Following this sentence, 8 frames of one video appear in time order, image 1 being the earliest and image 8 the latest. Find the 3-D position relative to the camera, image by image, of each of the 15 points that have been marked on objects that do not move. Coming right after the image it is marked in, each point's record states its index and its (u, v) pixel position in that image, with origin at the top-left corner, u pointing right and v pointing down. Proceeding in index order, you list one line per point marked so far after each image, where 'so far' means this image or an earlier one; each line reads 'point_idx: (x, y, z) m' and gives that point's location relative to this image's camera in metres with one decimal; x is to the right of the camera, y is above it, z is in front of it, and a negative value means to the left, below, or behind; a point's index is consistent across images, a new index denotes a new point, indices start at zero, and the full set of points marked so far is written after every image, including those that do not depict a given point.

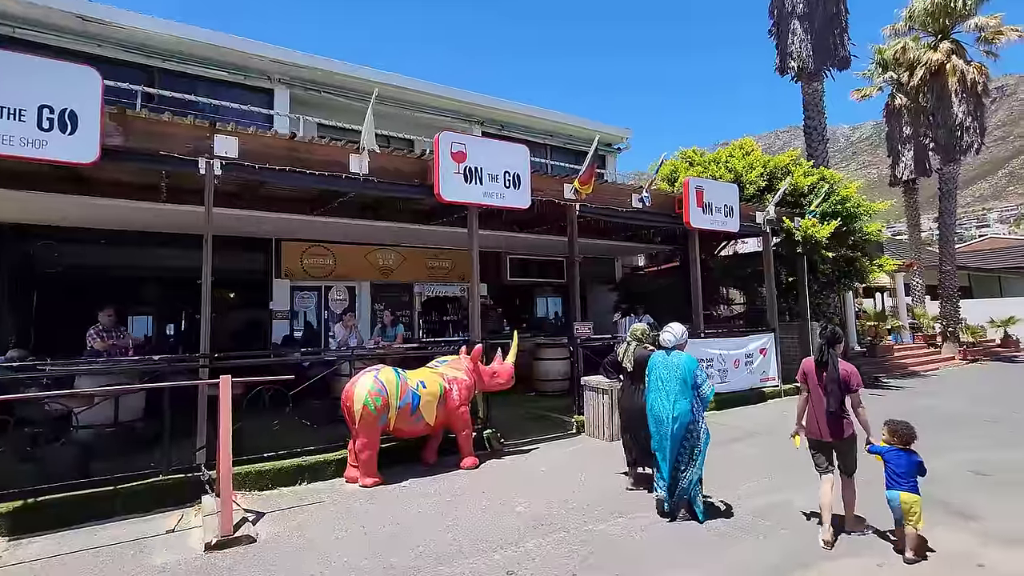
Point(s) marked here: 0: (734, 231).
0: (+4.6, +1.2, +10.8) m
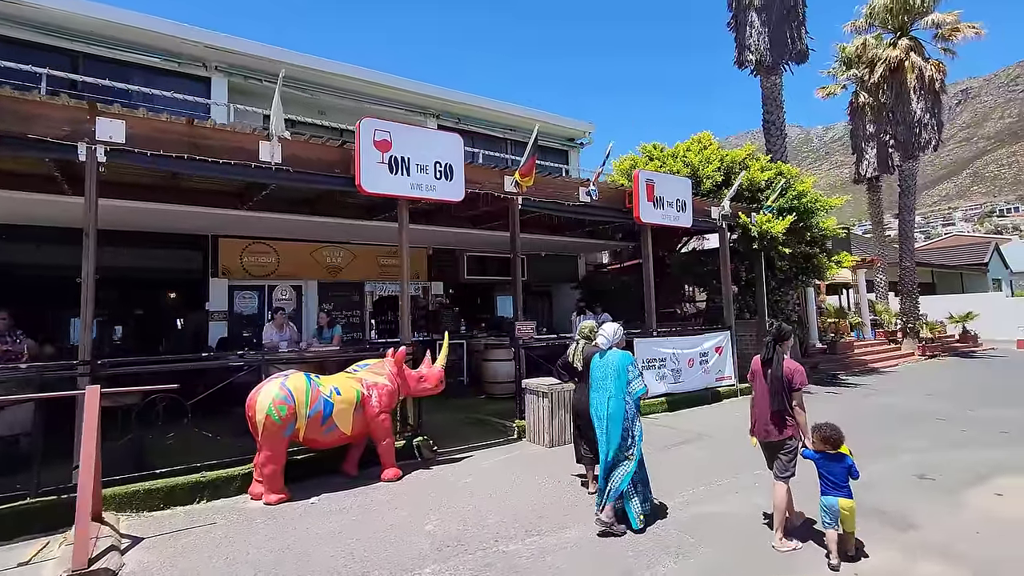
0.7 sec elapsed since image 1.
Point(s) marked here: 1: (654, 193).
0: (+3.5, +1.3, +10.5) m
1: (+2.7, +1.8, +10.0) m
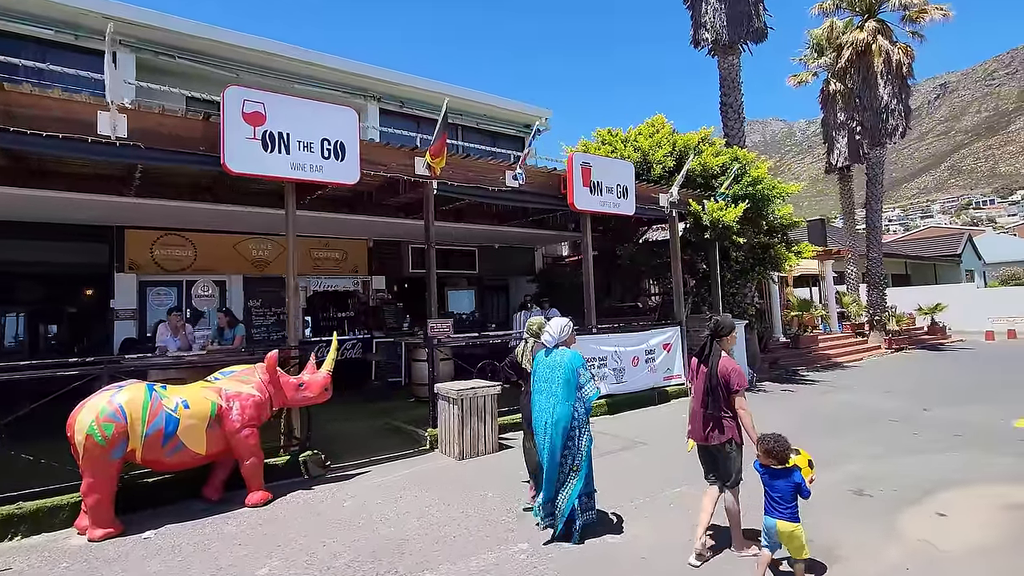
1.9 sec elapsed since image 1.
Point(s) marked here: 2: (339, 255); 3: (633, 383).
0: (+2.2, +1.4, +9.7) m
1: (+1.4, +2.0, +9.2) m
2: (-4.5, +0.9, +13.4) m
3: (+2.3, -1.8, +10.0) m
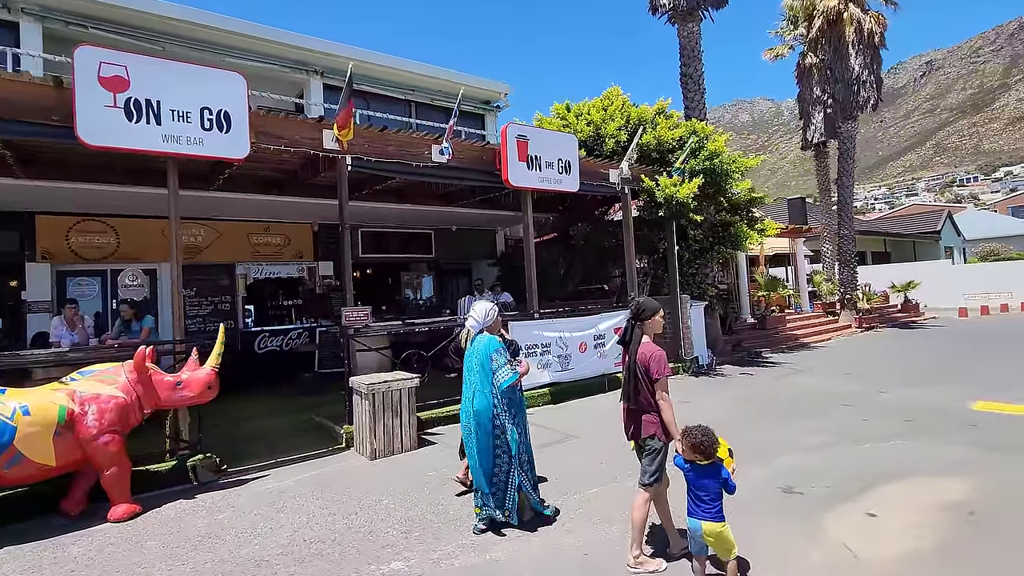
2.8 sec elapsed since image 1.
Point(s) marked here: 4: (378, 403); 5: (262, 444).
0: (+1.1, +1.7, +9.1) m
1: (+0.2, +2.3, +8.5) m
2: (-5.7, +1.2, +12.7) m
3: (+1.2, -1.5, +9.5) m
4: (-1.7, -1.4, +6.5) m
5: (-3.4, -2.2, +7.1) m
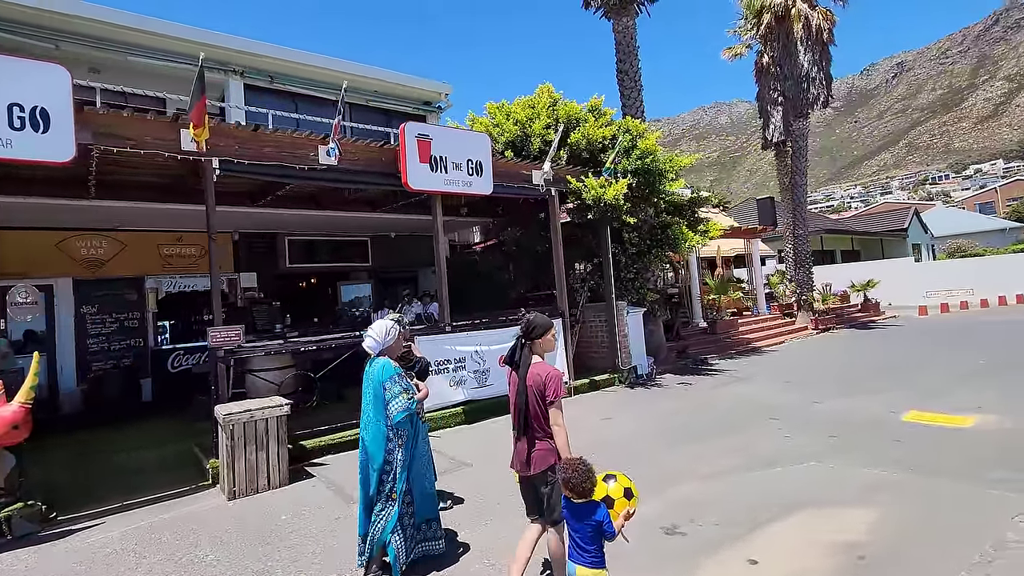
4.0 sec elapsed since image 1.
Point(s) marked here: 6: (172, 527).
0: (-0.5, +1.6, +8.5) m
1: (-1.3, +2.1, +7.9) m
2: (-7.3, +0.9, +11.9) m
3: (-0.2, -1.7, +8.8) m
4: (-3.0, -1.6, +5.8) m
5: (-4.8, -2.4, +6.4) m
6: (-3.4, -2.4, +5.2) m
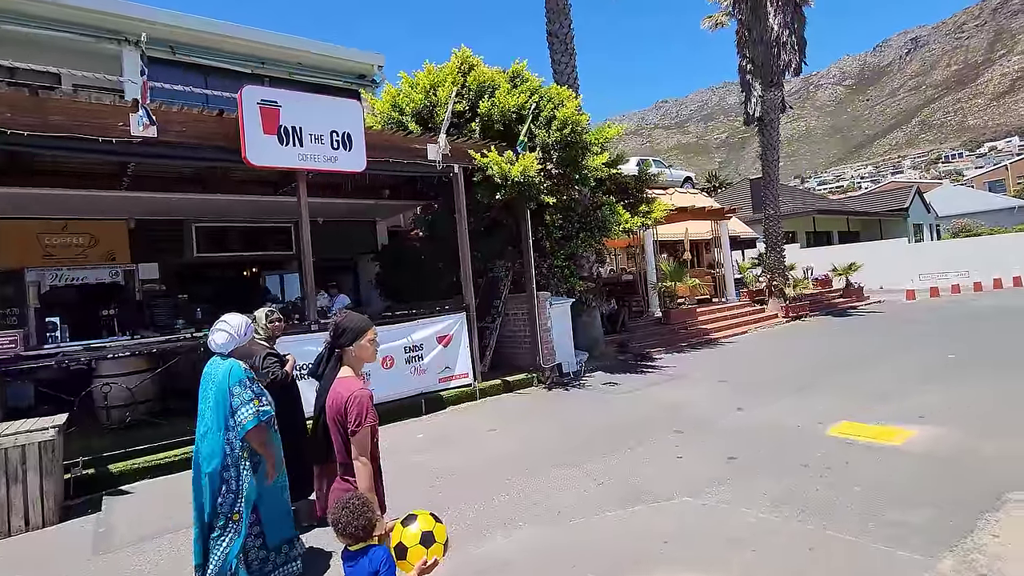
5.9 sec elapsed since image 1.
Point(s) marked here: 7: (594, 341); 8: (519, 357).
0: (-2.2, +1.7, +7.3) m
1: (-3.0, +2.2, +6.7) m
2: (-9.0, +1.0, +10.8) m
3: (-1.9, -1.6, +7.8) m
4: (-4.8, -1.6, +4.7) m
5: (-6.6, -2.4, +5.4) m
6: (-5.1, -2.4, +4.1) m
7: (+1.7, -1.1, +11.0) m
8: (+0.1, -1.3, +10.0) m
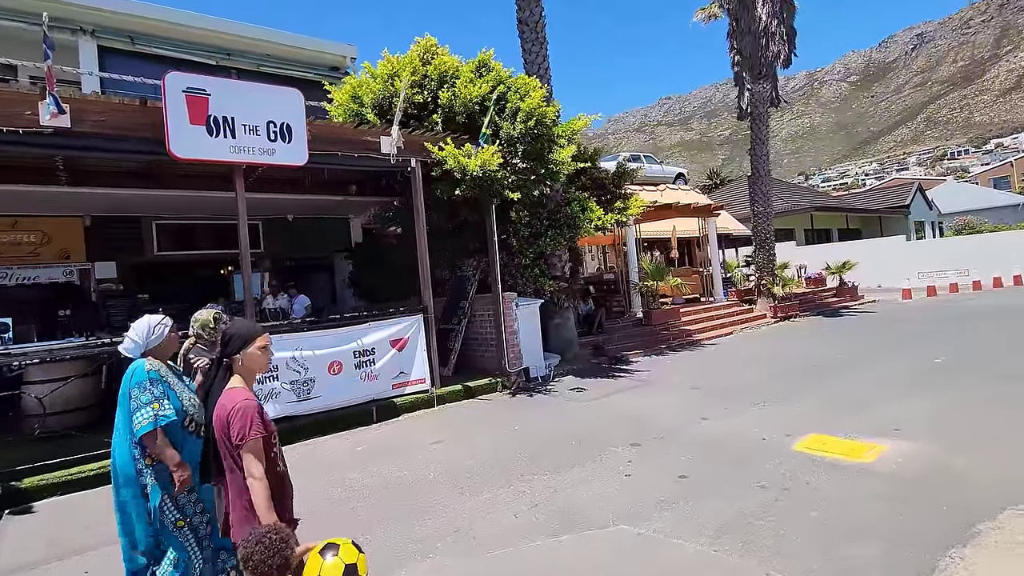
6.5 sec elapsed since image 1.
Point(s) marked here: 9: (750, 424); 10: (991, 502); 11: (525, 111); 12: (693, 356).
0: (-2.9, +1.6, +6.8) m
1: (-3.7, +2.2, +6.3) m
2: (-9.6, +1.0, +10.4) m
3: (-2.6, -1.6, +7.3) m
4: (-5.5, -1.7, +4.3) m
5: (-7.2, -2.4, +5.0) m
6: (-5.8, -2.4, +3.7) m
7: (+1.1, -1.1, +10.5) m
8: (-0.5, -1.3, +9.6) m
9: (+3.0, -1.7, +6.5) m
10: (+3.9, -1.7, +4.2) m
11: (+0.3, +3.0, +8.8) m
12: (+3.8, -1.4, +11.0) m
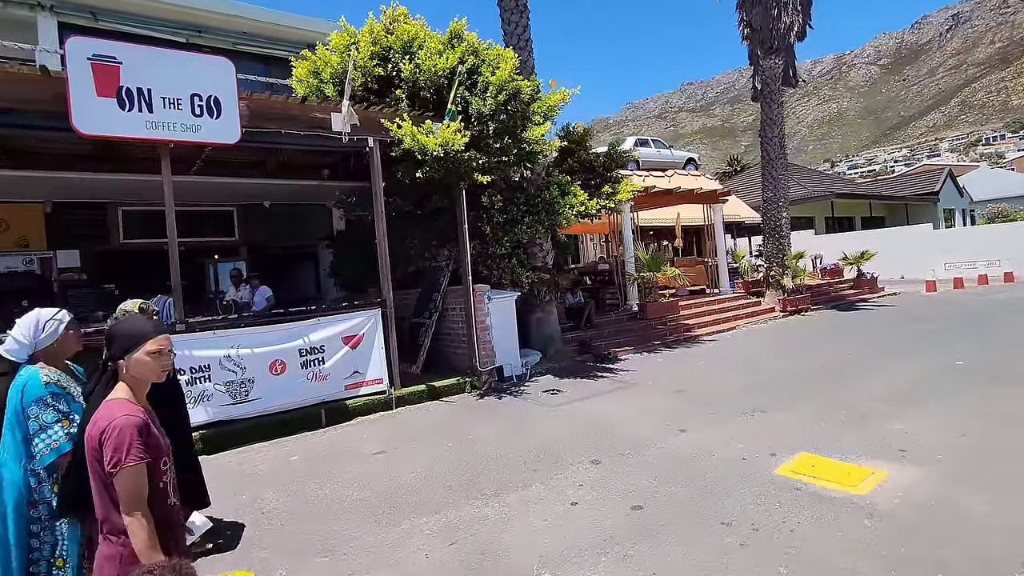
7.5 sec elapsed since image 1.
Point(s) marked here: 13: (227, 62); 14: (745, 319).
0: (-3.4, +1.7, +6.1) m
1: (-4.2, +2.2, +5.6) m
2: (-10.1, +1.2, +10.0) m
3: (-3.1, -1.5, +6.7) m
4: (-6.1, -1.6, +3.8) m
5: (-7.9, -2.3, +4.5) m
6: (-6.5, -2.4, +3.2) m
7: (+0.7, -1.0, +9.7) m
8: (-1.0, -1.2, +8.9) m
9: (+2.5, -1.6, +5.7) m
10: (+3.2, -1.7, +3.3) m
11: (-0.2, +3.2, +8.0) m
12: (+3.4, -1.3, +10.1) m
13: (-3.4, +2.7, +6.1) m
14: (+6.2, -0.8, +13.6) m
